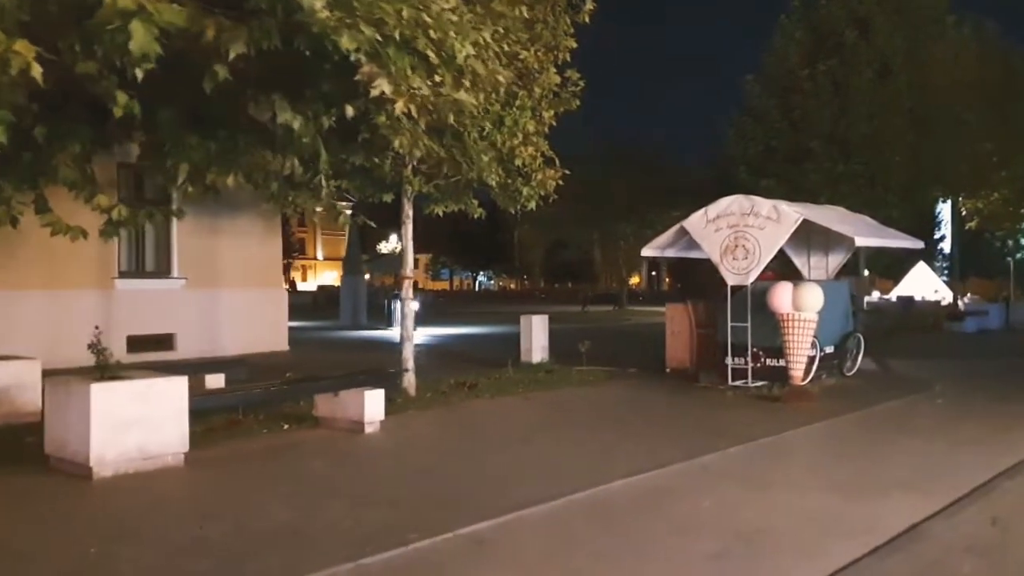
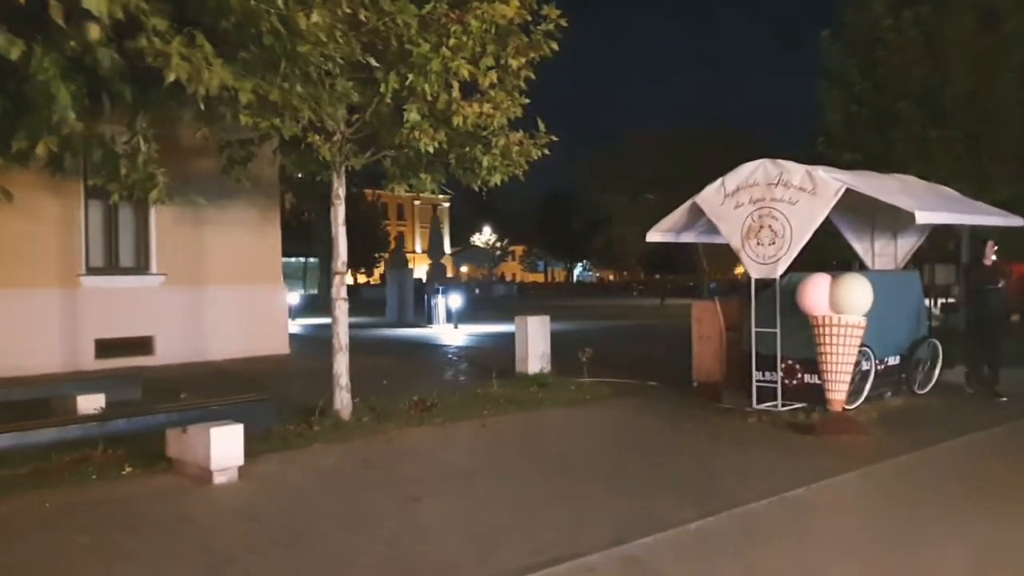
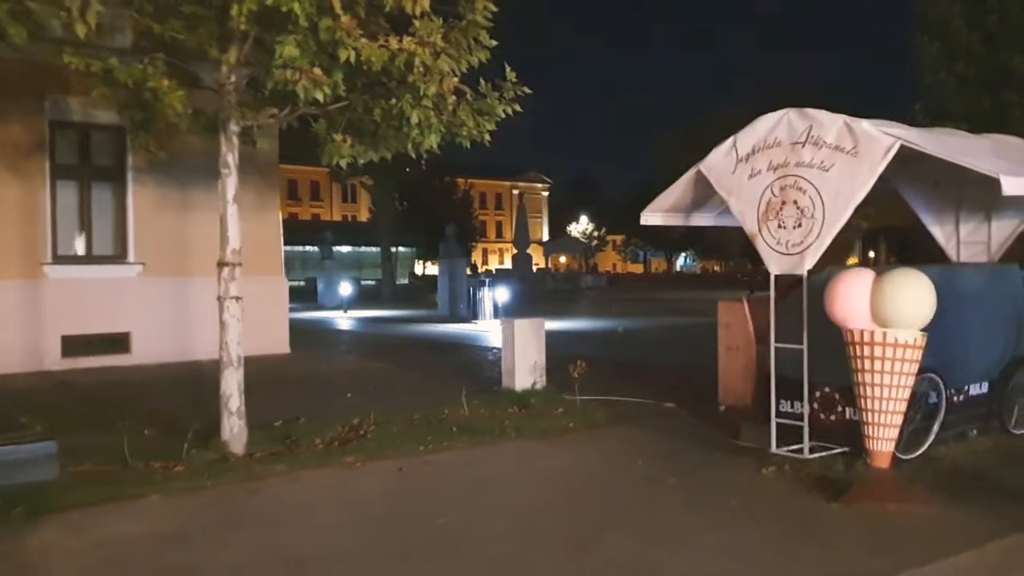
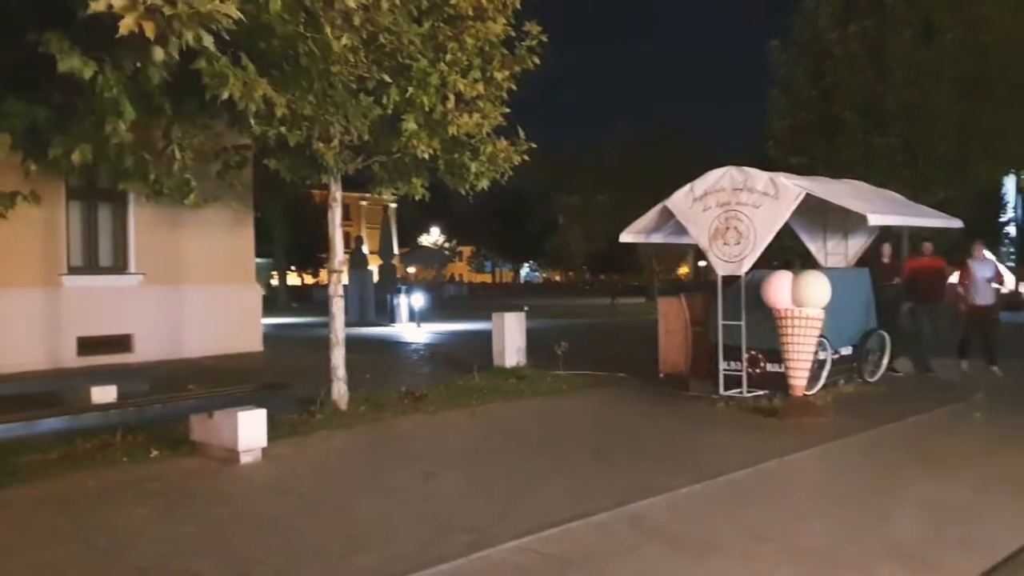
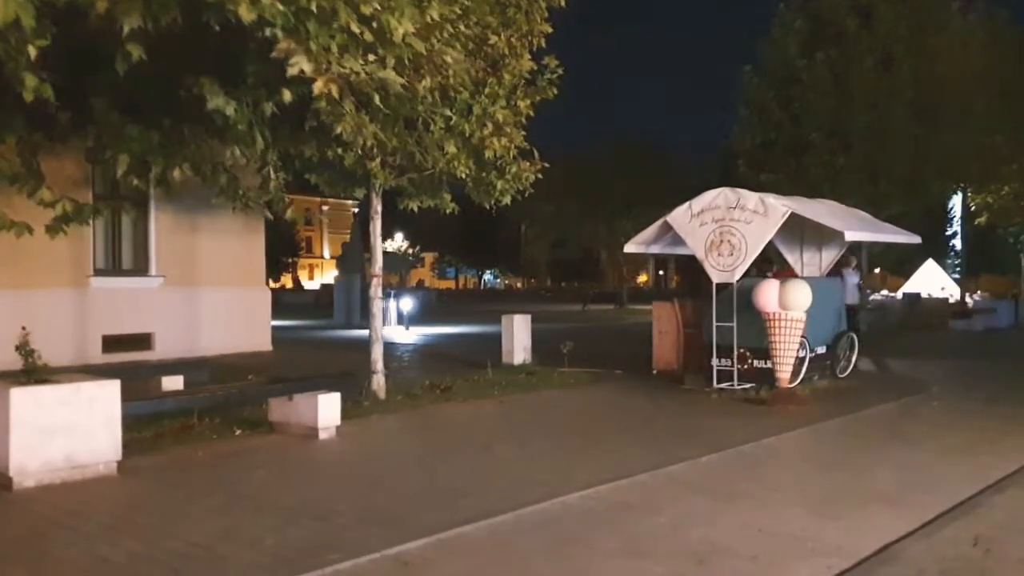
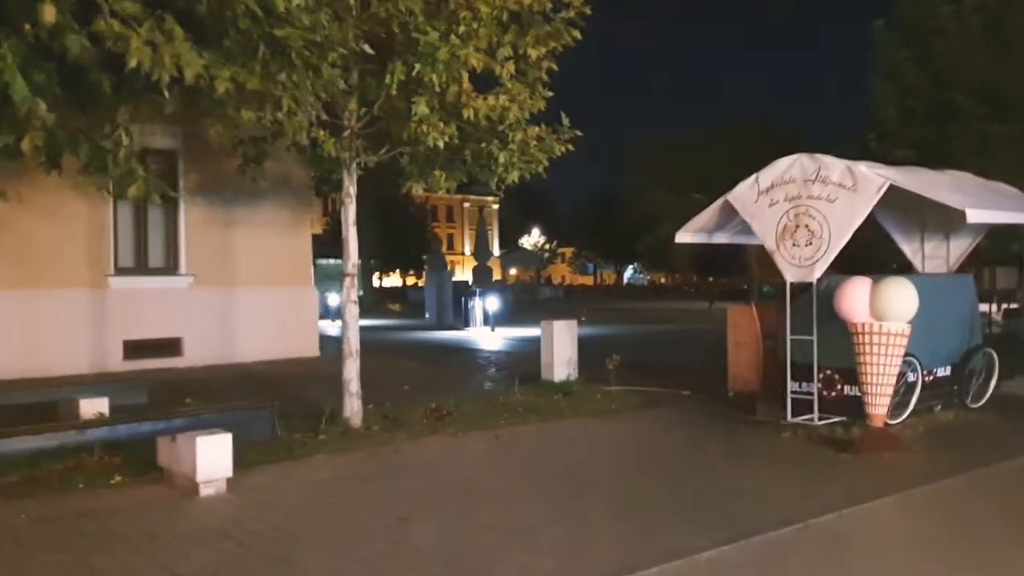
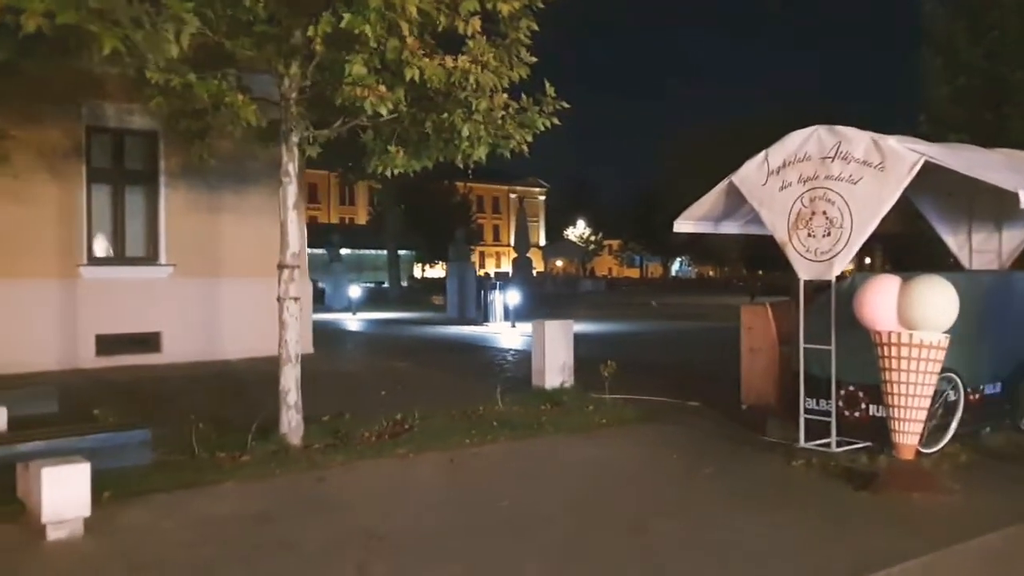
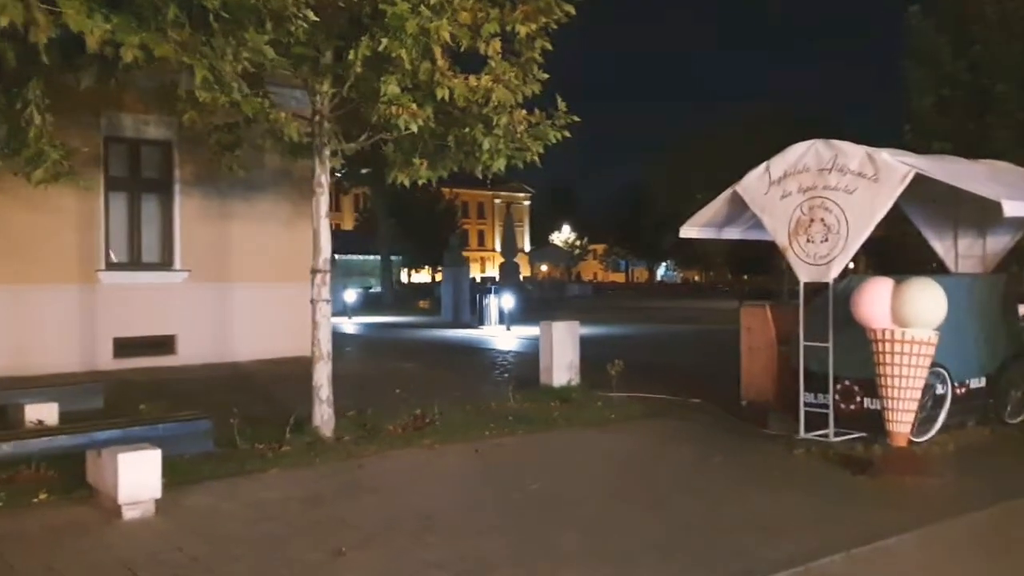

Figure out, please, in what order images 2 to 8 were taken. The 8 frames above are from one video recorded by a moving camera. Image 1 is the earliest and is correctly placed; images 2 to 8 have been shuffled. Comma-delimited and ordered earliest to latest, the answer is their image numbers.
5, 4, 2, 6, 8, 7, 3
